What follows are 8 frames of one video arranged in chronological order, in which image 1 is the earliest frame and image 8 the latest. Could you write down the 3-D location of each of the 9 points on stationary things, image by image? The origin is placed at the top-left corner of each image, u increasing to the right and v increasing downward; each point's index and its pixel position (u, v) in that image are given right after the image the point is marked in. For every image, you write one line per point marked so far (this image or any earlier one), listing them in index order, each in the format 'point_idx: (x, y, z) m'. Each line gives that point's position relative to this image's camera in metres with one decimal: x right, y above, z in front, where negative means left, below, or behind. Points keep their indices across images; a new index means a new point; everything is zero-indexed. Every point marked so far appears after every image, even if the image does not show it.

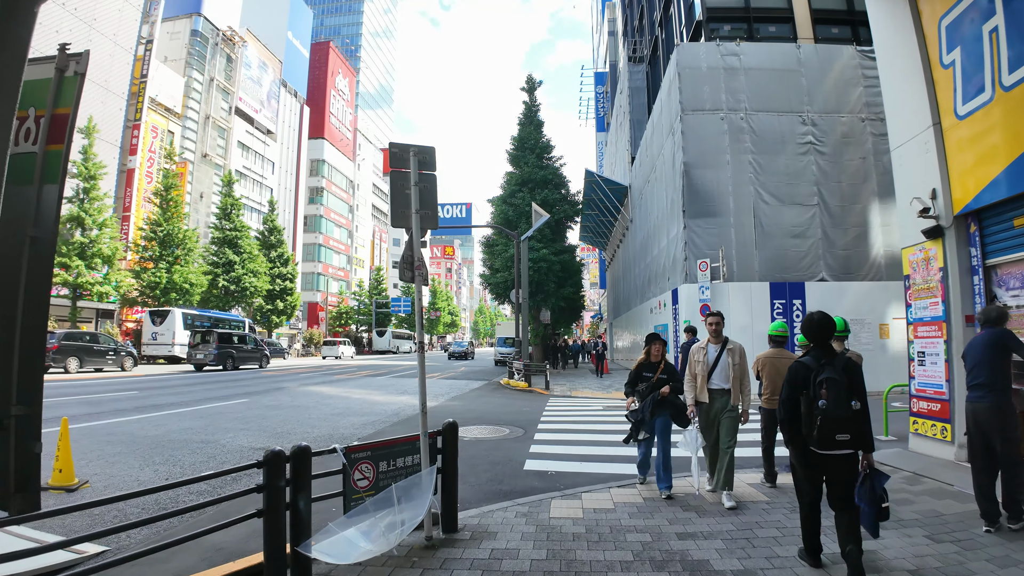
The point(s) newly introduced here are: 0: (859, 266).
0: (+9.6, +0.6, +14.1) m
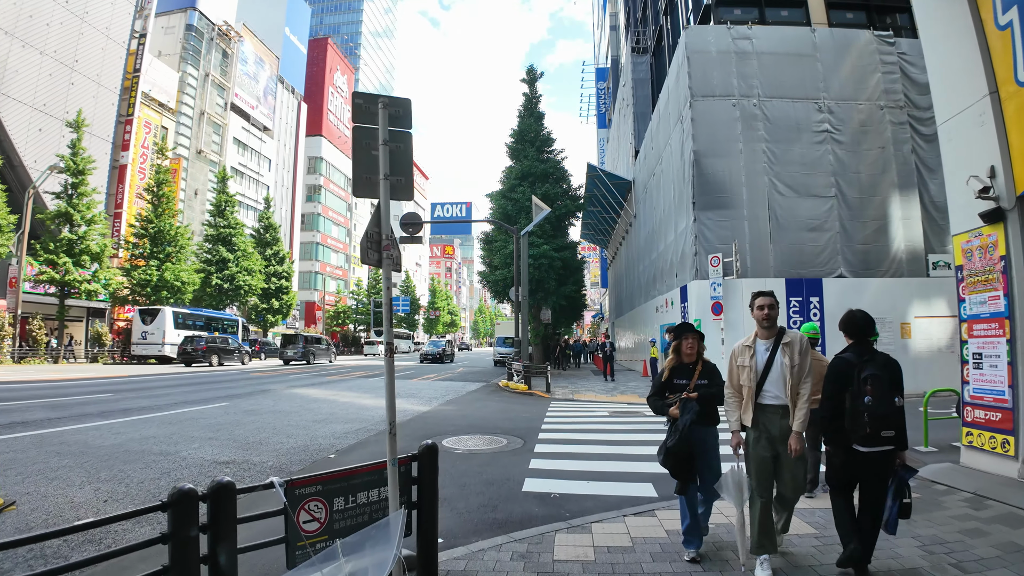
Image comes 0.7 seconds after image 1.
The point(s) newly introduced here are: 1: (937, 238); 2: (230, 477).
0: (+9.6, +0.7, +13.3) m
1: (+12.2, +1.4, +14.6) m
2: (-3.3, -2.2, +5.8) m
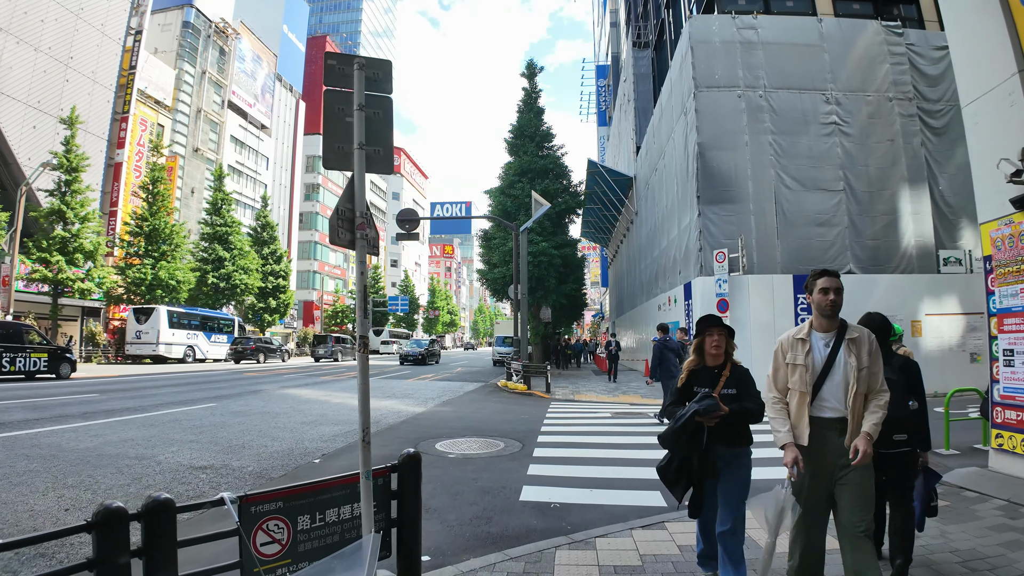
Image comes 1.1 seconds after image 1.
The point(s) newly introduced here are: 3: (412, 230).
0: (+9.6, +0.8, +12.9) m
1: (+12.2, +1.5, +14.2) m
2: (-3.3, -2.1, +5.4) m
3: (-3.3, +1.9, +17.0) m
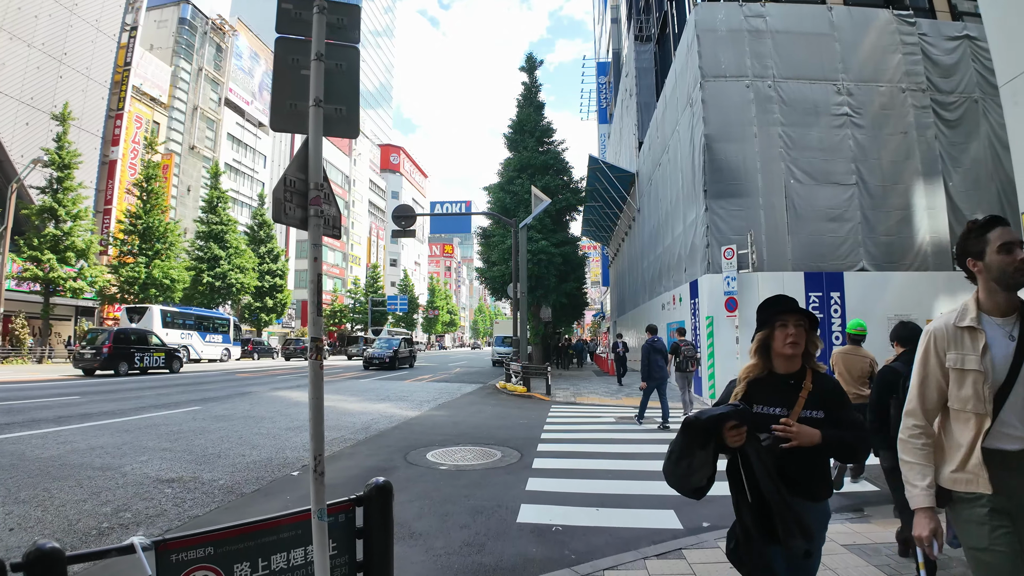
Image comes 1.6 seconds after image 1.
0: (+9.5, +0.8, +12.4) m
1: (+12.2, +1.6, +13.7) m
2: (-3.3, -2.1, +4.9) m
3: (-3.4, +2.0, +16.5) m
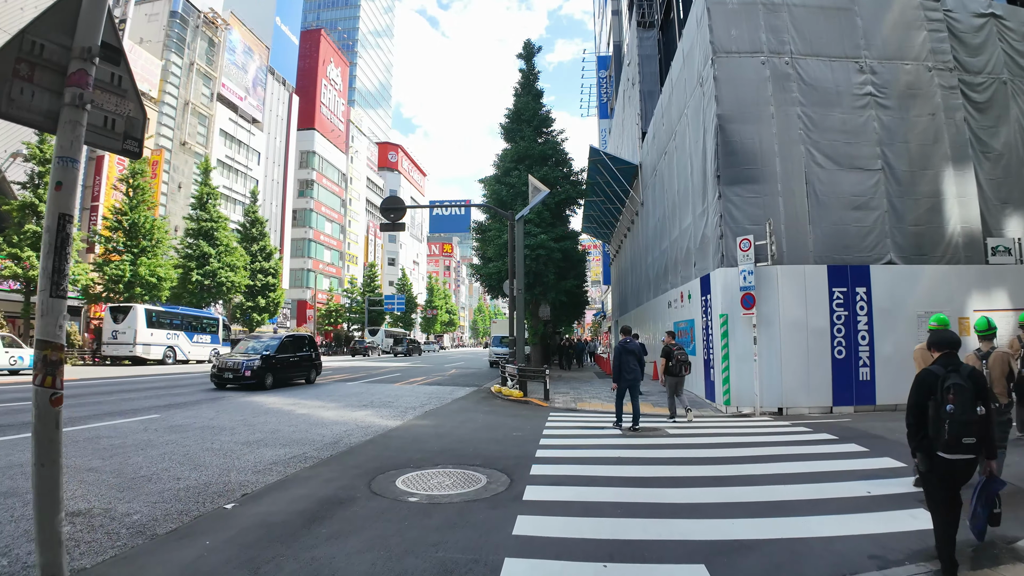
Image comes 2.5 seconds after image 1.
0: (+9.4, +1.0, +11.3) m
1: (+12.0, +1.7, +12.7) m
2: (-3.4, -2.0, +3.9) m
3: (-3.5, +2.1, +15.4) m
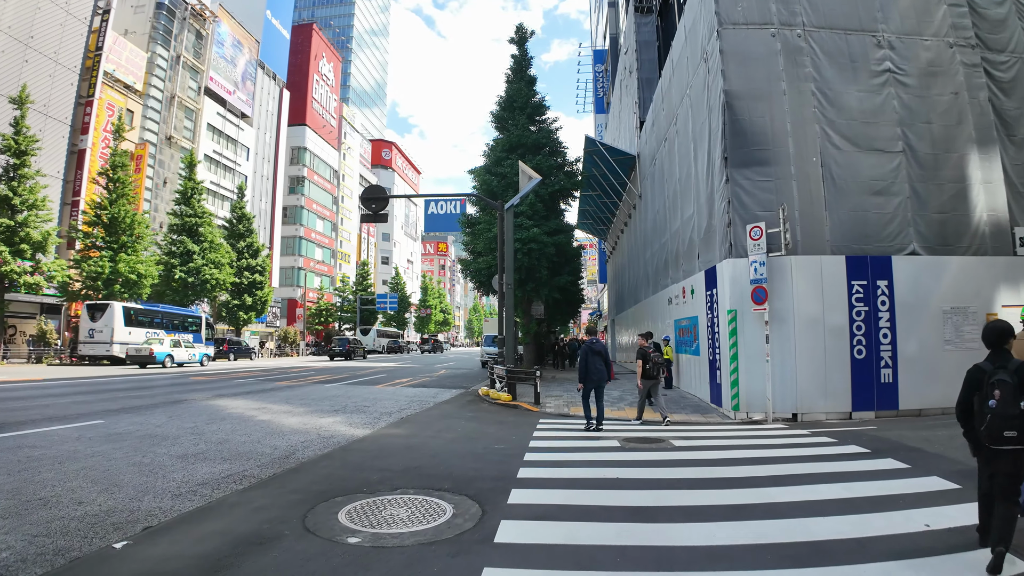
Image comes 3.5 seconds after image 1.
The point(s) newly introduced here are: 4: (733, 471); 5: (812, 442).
0: (+9.1, +1.1, +10.4) m
1: (+11.8, +1.8, +11.7) m
2: (-3.6, -1.8, +2.9) m
3: (-3.8, +2.2, +14.4) m
4: (+2.4, -2.0, +5.5) m
5: (+4.3, -2.2, +7.2) m
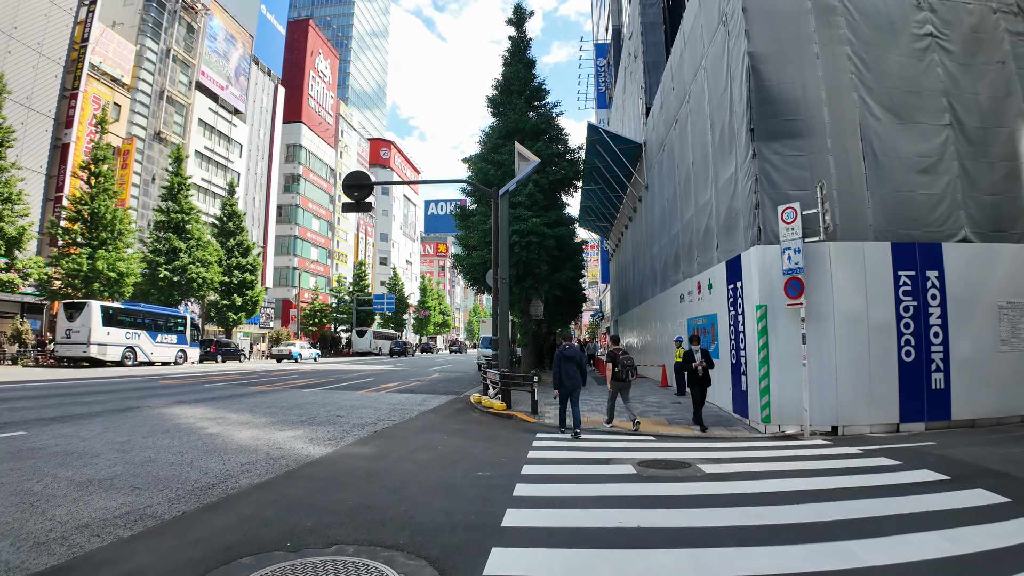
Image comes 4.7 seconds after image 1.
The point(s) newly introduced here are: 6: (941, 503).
0: (+9.0, +1.2, +9.1) m
1: (+11.7, +1.9, +10.5) m
2: (-3.8, -1.7, +1.6) m
3: (-3.9, +2.3, +13.1) m
4: (+2.3, -1.8, +4.2) m
5: (+4.1, -2.0, +5.9) m
6: (+3.8, -1.9, +4.5) m
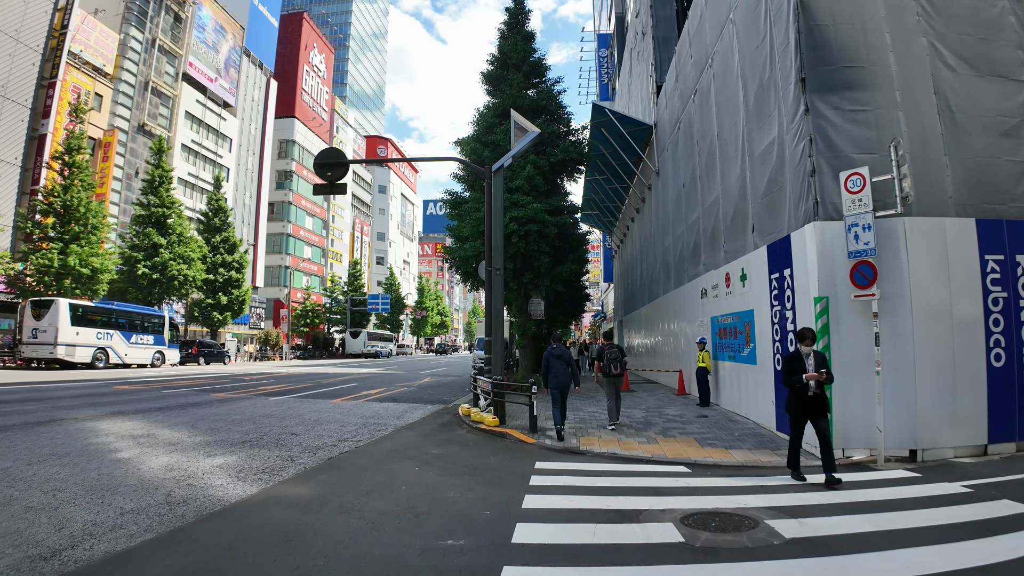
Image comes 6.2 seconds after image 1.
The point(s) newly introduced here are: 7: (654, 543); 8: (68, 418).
0: (+8.9, +1.4, +7.5) m
1: (+11.6, +2.1, +8.9) m
2: (-3.9, -1.5, 0.0) m
3: (-4.0, +2.5, +11.5) m
4: (+2.2, -1.7, +2.6) m
5: (+4.1, -1.9, +4.3) m
6: (+3.7, -1.7, +2.9) m
7: (+1.0, -1.8, +3.9) m
8: (-7.6, -2.2, +8.7) m
